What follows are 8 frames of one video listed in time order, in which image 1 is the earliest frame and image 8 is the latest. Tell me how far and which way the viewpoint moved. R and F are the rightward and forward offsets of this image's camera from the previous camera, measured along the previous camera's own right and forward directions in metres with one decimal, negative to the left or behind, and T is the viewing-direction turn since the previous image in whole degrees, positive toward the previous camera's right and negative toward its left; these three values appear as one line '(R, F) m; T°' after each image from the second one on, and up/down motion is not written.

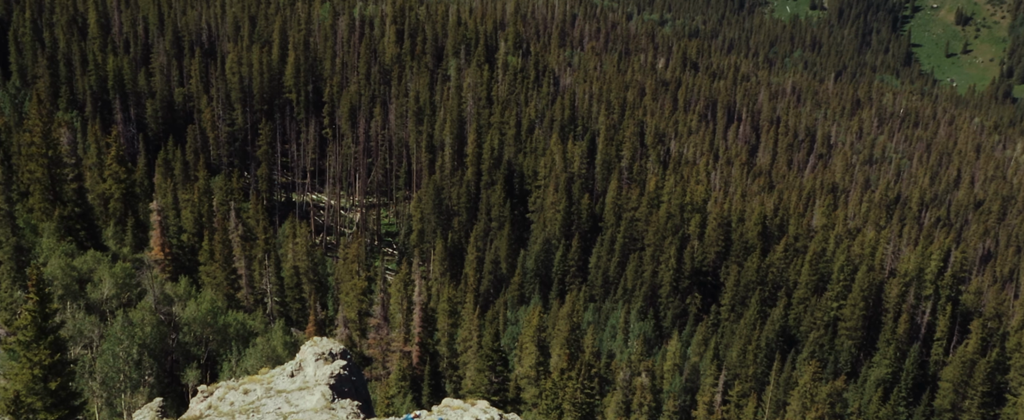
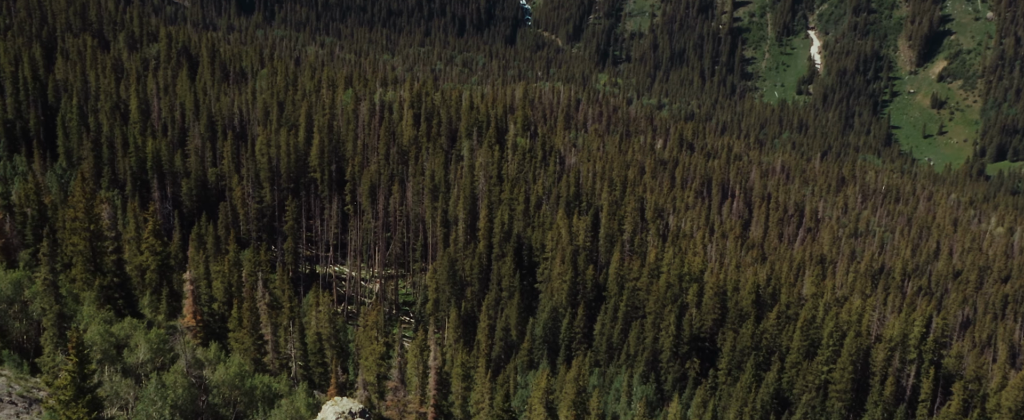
(-0.5, -8.7) m; 0°
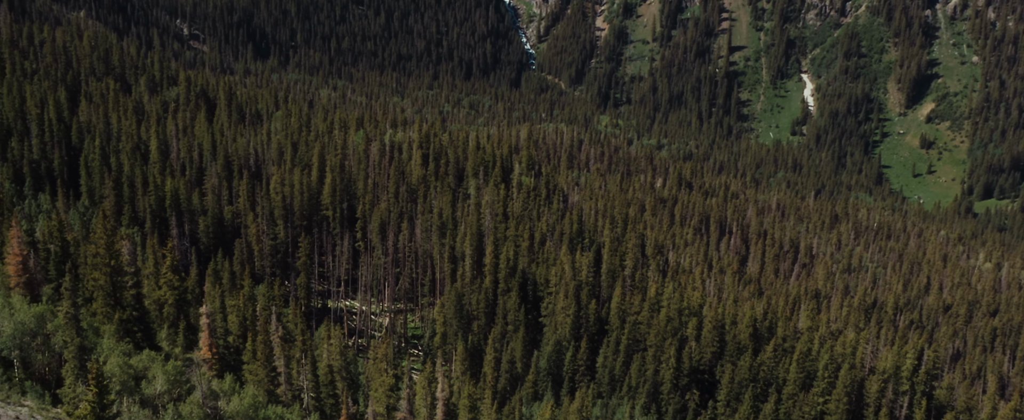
(-0.3, -4.9) m; 0°
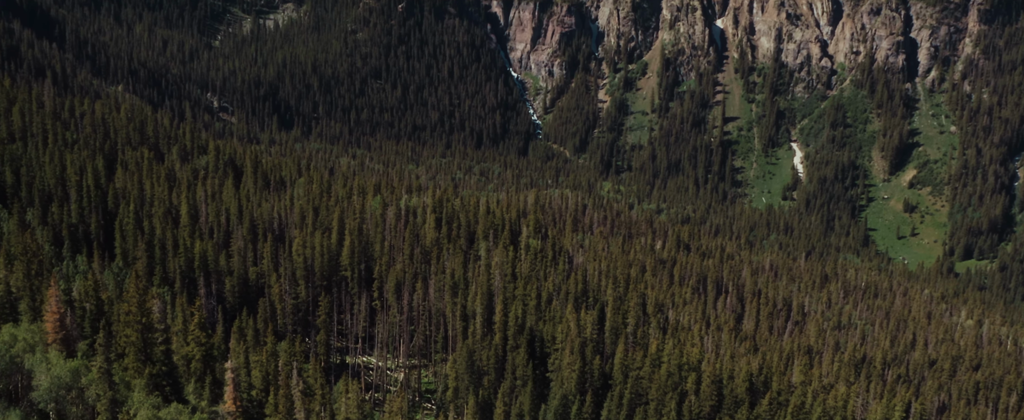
(-0.5, -8.8) m; 0°
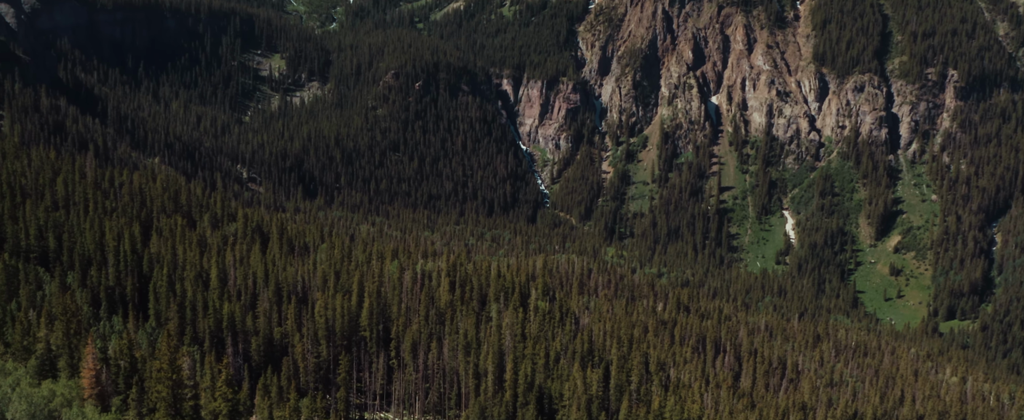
(-0.7, -10.0) m; 0°
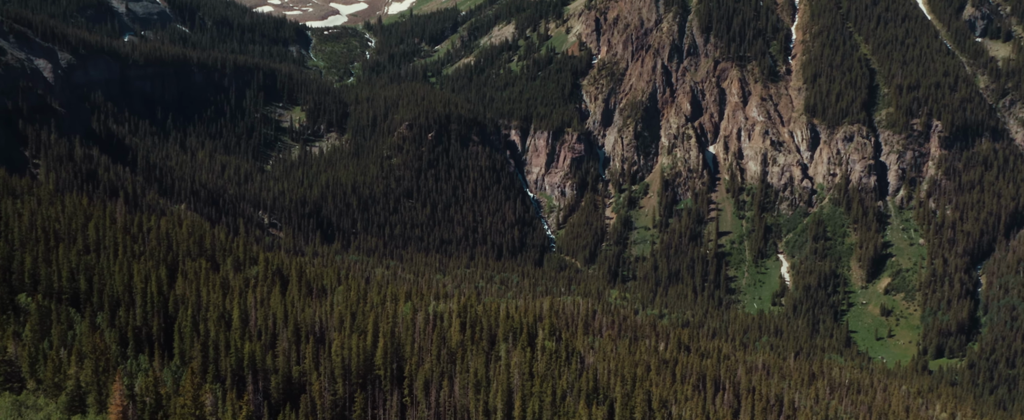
(-0.6, -8.4) m; 0°
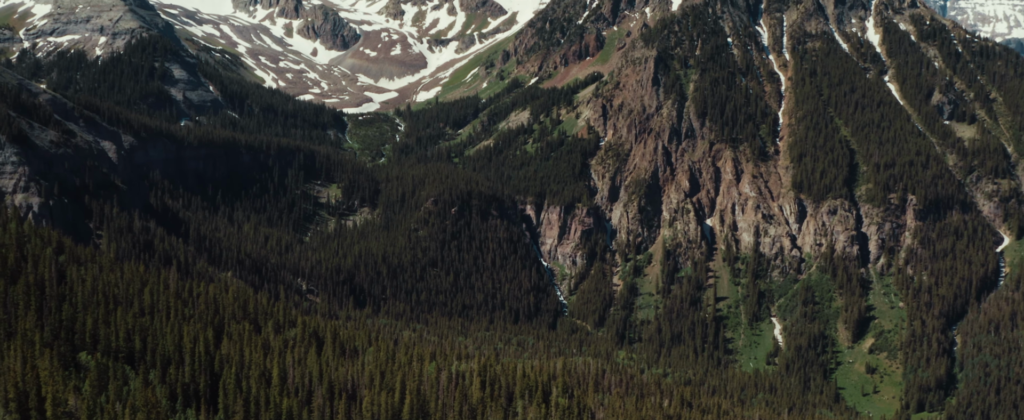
(-0.8, -17.4) m; -1°
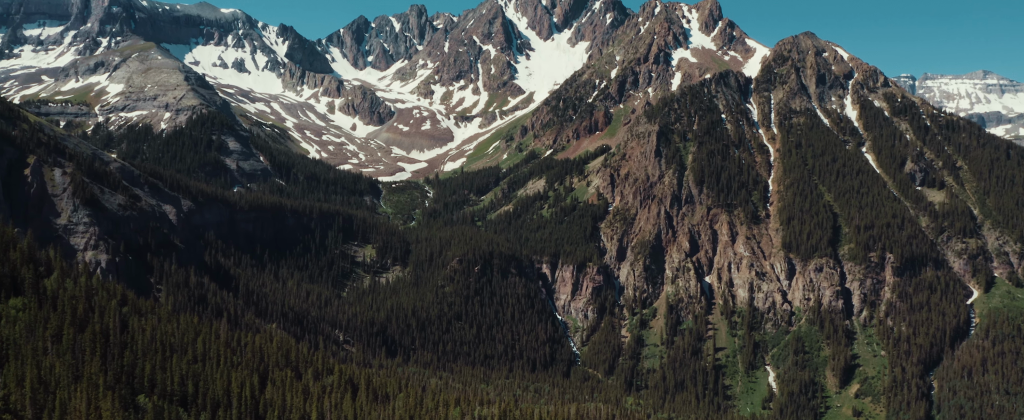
(-0.9, -20.8) m; -1°
